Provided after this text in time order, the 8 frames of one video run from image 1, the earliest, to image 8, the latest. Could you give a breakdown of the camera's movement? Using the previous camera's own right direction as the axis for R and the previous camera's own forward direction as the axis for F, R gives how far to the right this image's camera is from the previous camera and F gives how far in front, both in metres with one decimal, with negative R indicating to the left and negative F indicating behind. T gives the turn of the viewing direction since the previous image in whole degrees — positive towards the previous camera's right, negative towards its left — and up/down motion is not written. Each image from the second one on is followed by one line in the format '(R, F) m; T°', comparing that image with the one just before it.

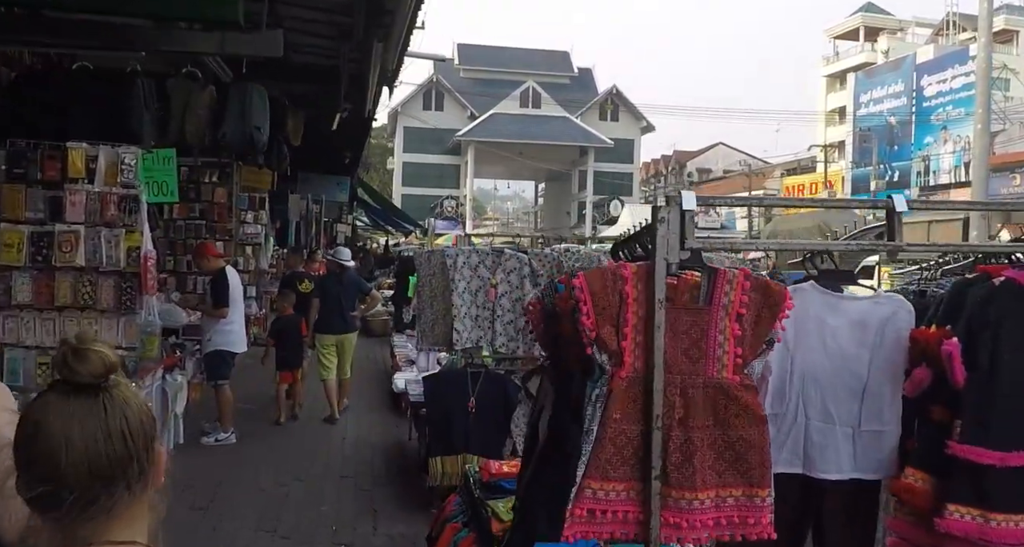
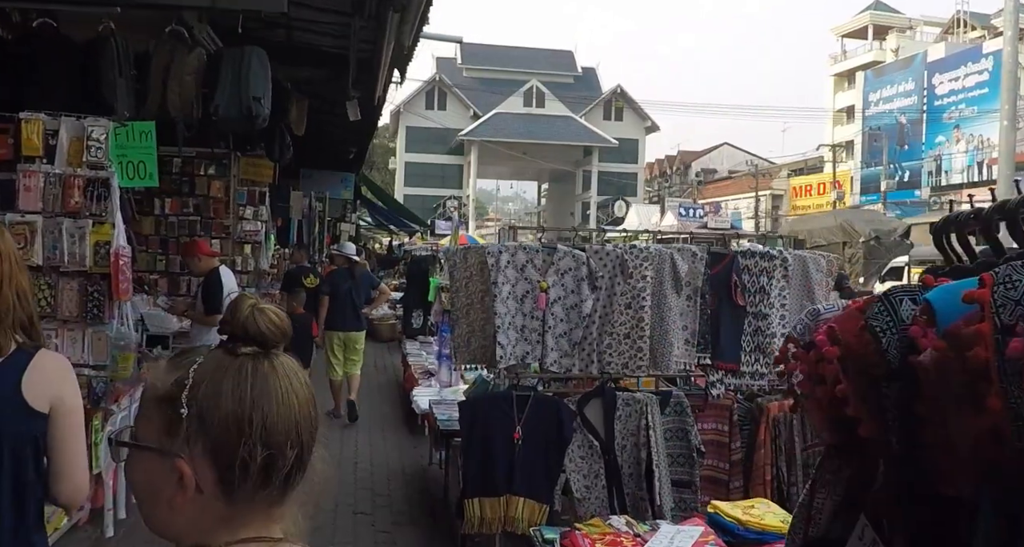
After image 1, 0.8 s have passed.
(-0.3, +0.8) m; 0°
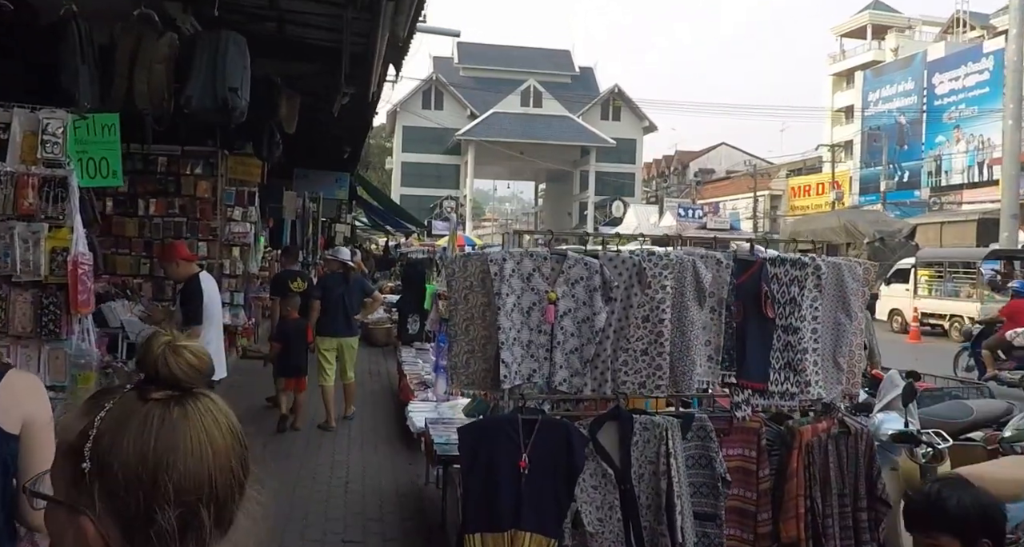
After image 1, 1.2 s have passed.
(0.0, +0.4) m; 0°
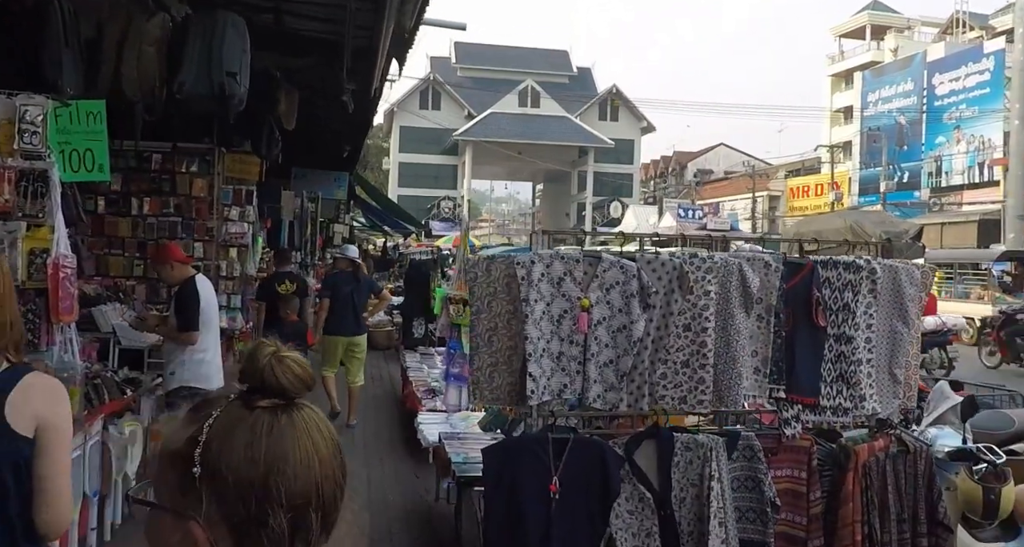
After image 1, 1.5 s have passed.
(-0.1, +0.3) m; 0°
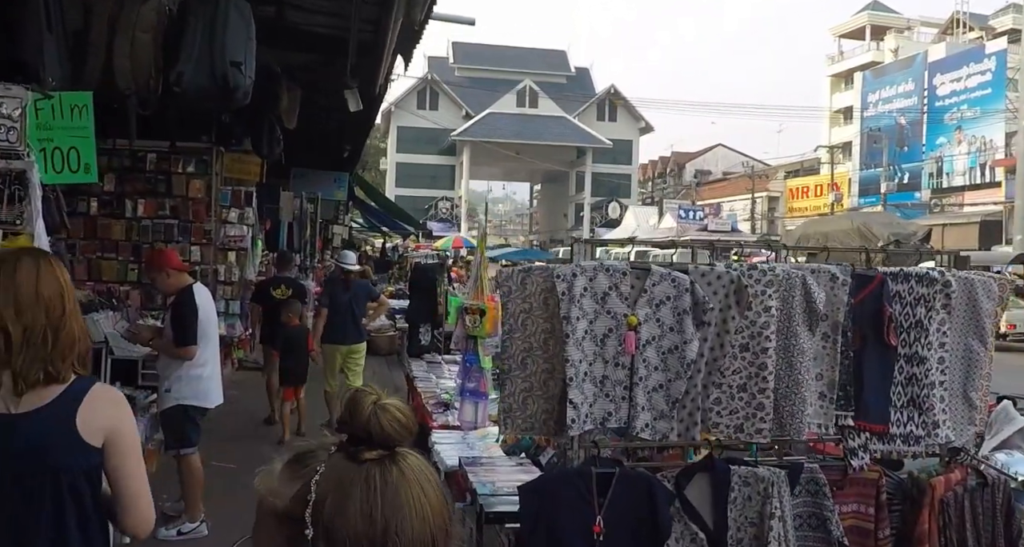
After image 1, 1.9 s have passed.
(-0.1, +0.3) m; 0°
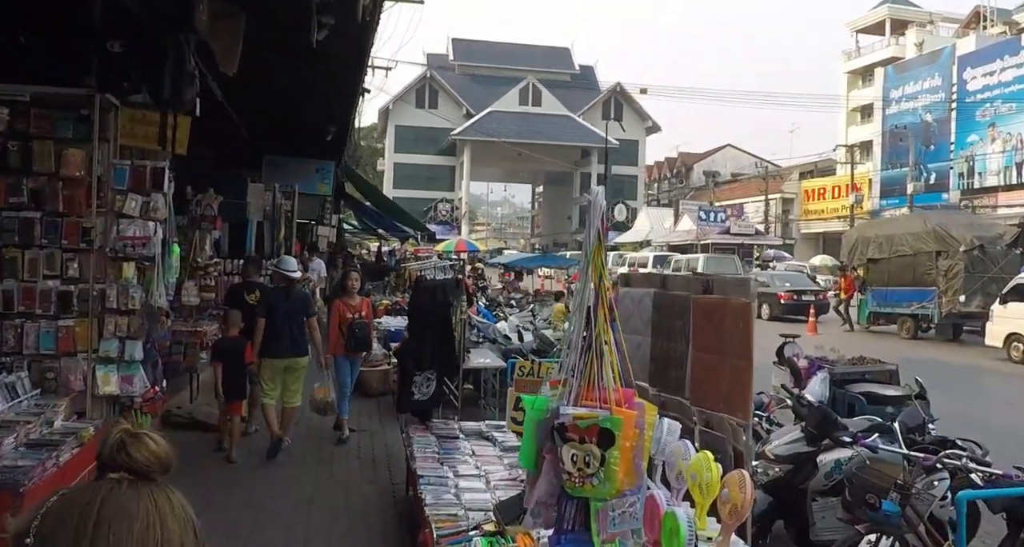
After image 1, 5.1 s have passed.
(-0.4, +2.8) m; 0°
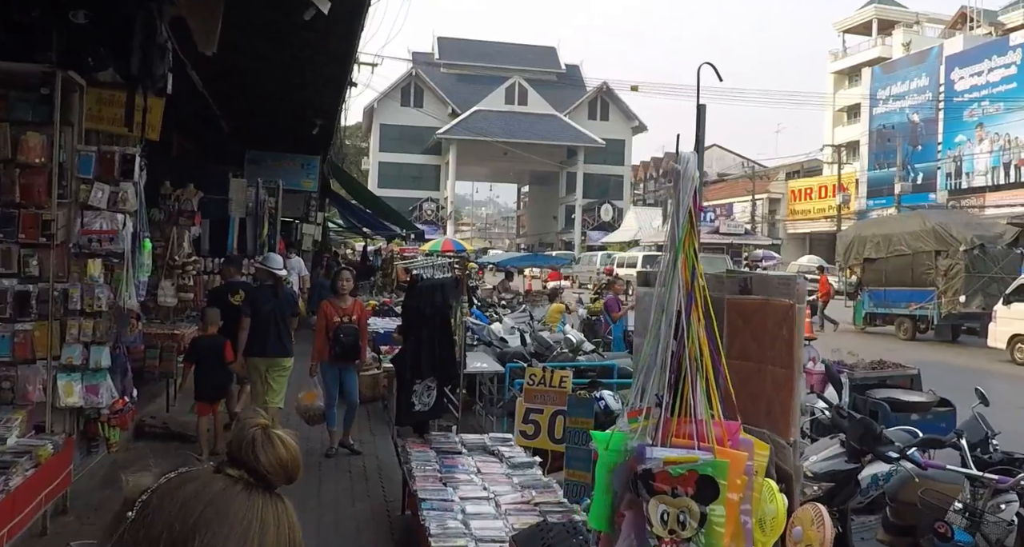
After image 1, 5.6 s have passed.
(-0.1, +0.4) m; +1°
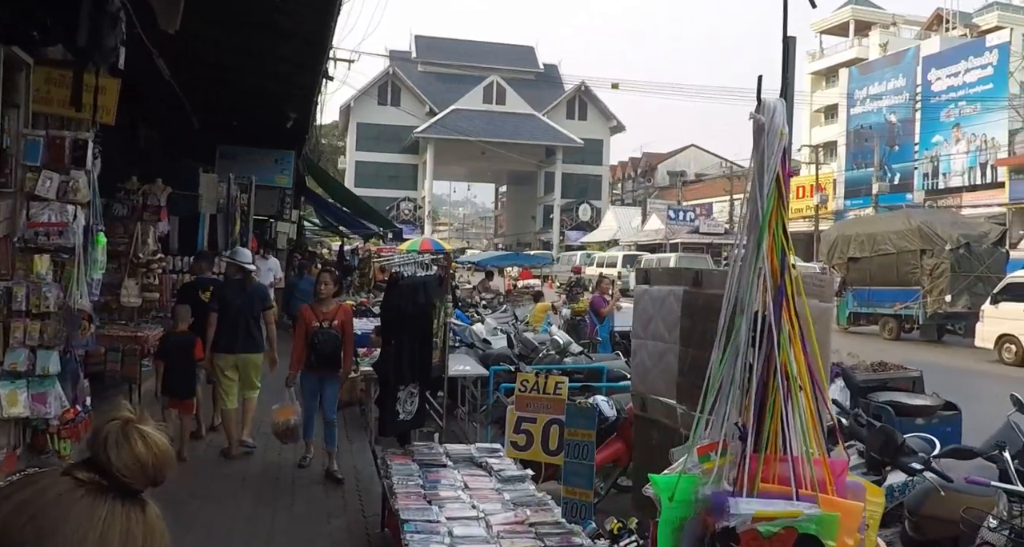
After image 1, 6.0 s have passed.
(-0.1, +0.3) m; +2°
